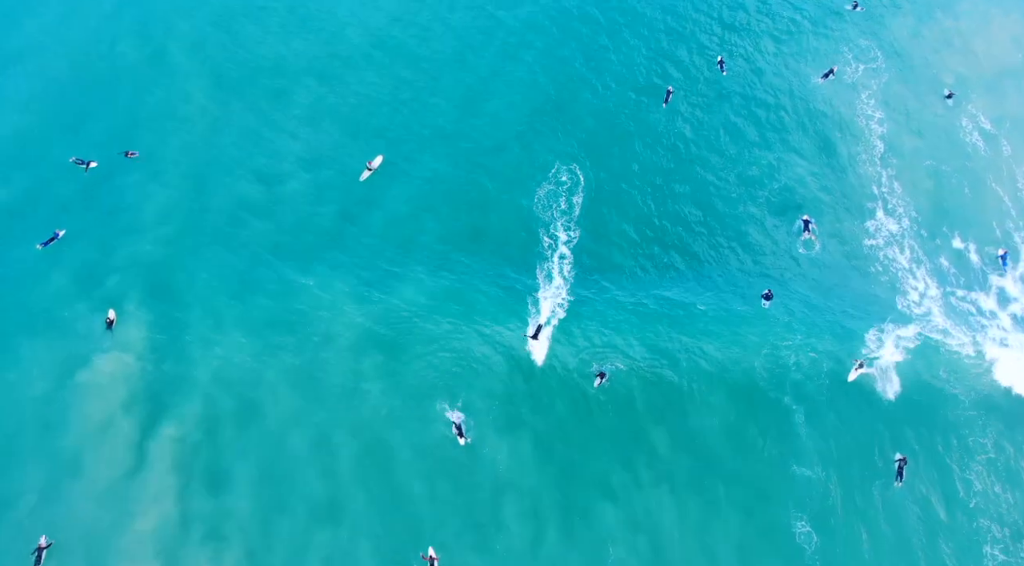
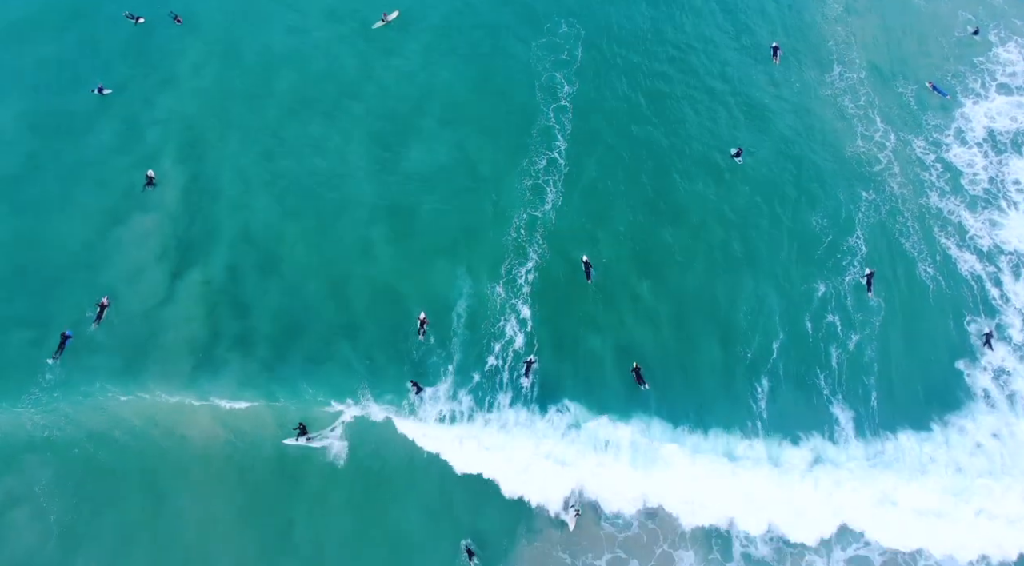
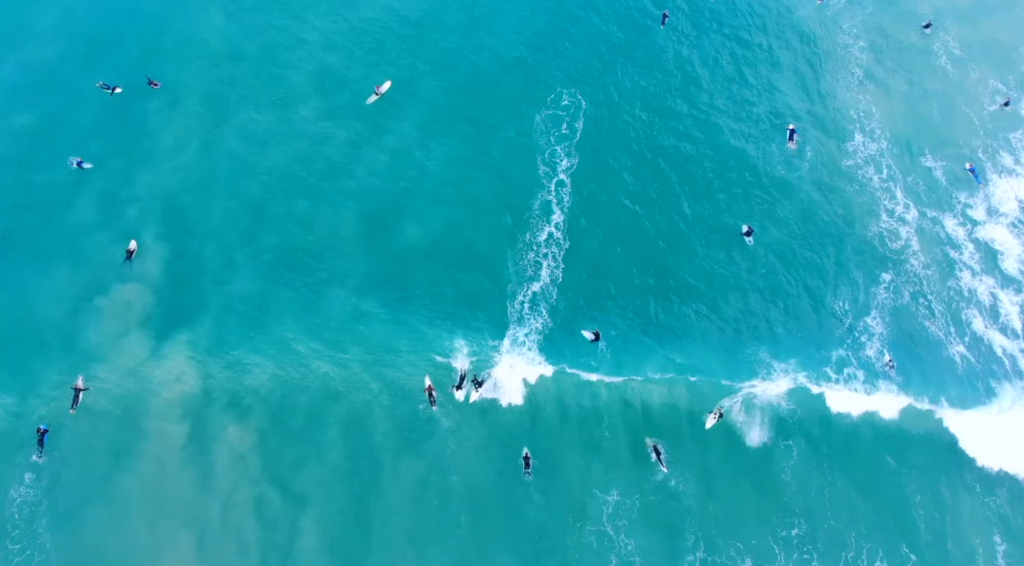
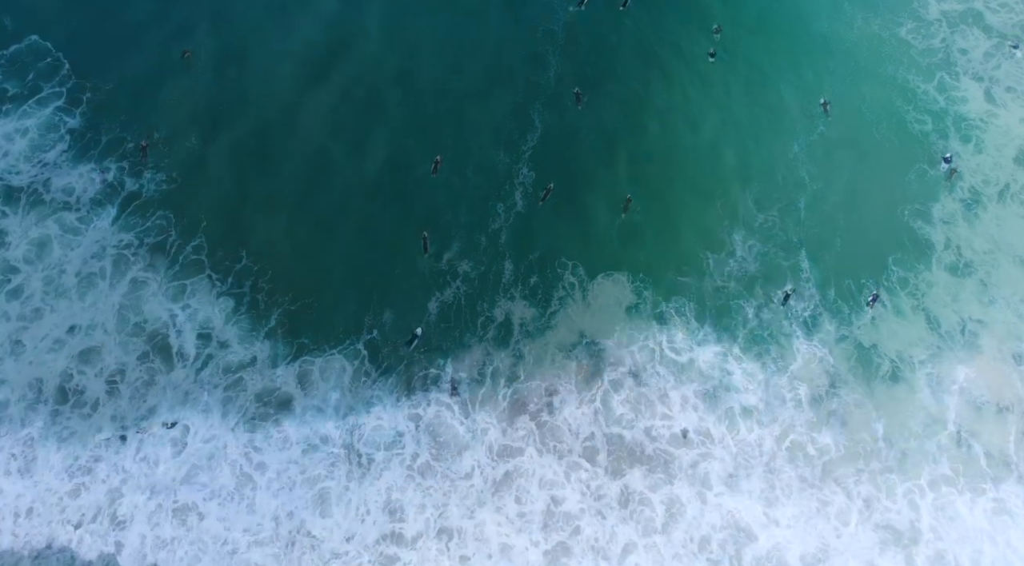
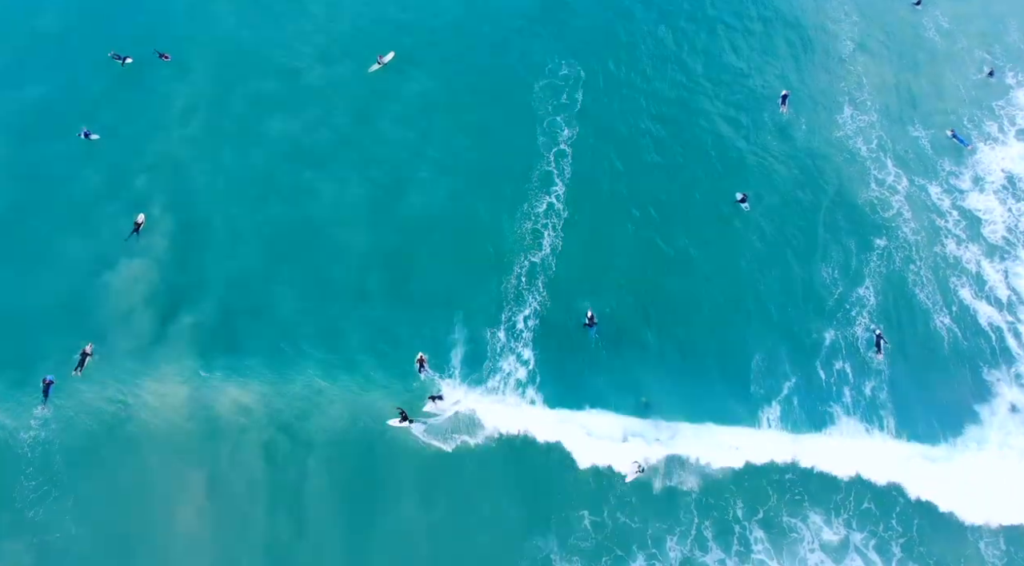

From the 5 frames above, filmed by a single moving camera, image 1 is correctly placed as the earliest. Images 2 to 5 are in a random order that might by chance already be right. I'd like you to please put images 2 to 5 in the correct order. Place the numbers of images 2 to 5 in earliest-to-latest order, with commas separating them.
3, 5, 2, 4
